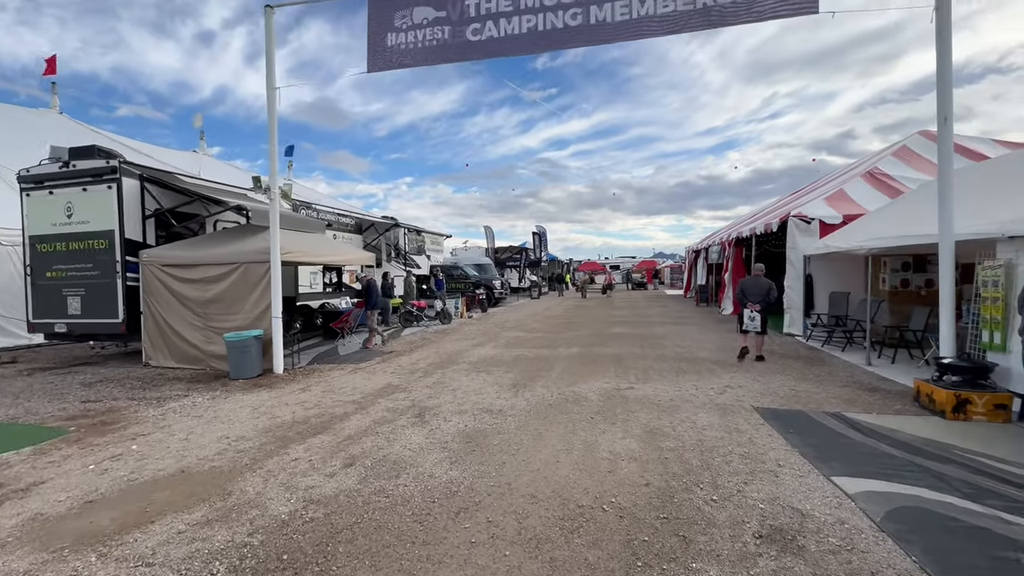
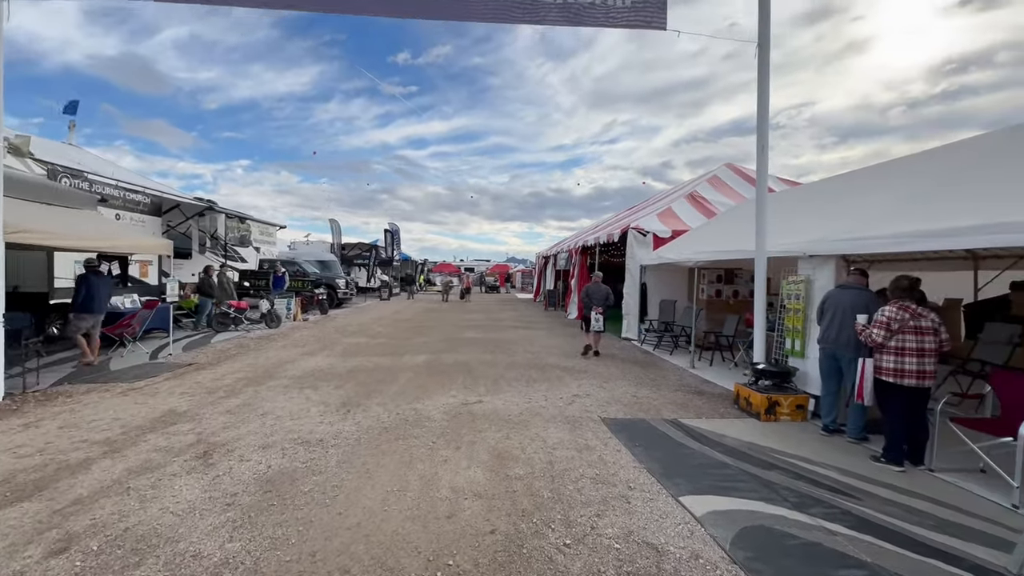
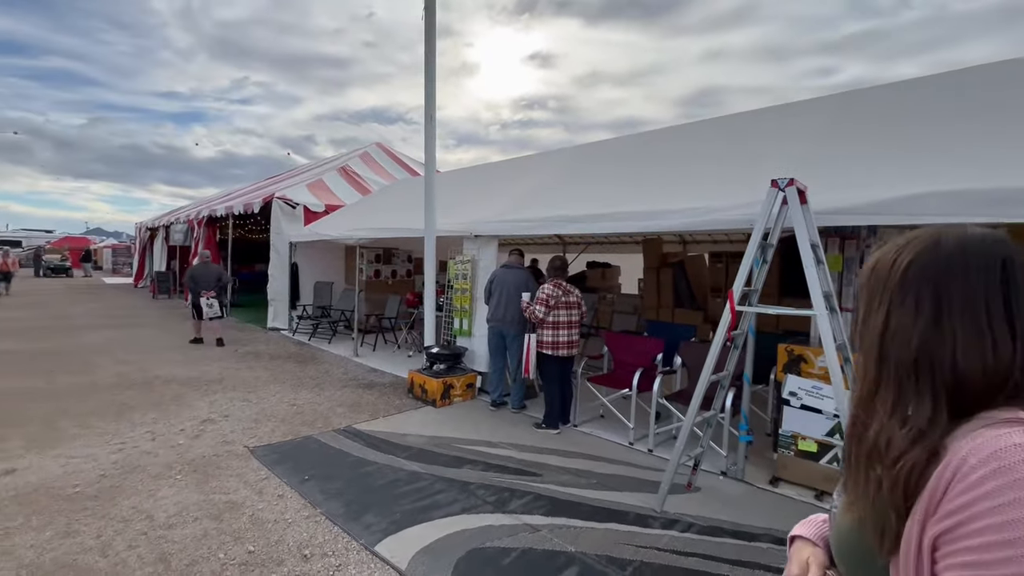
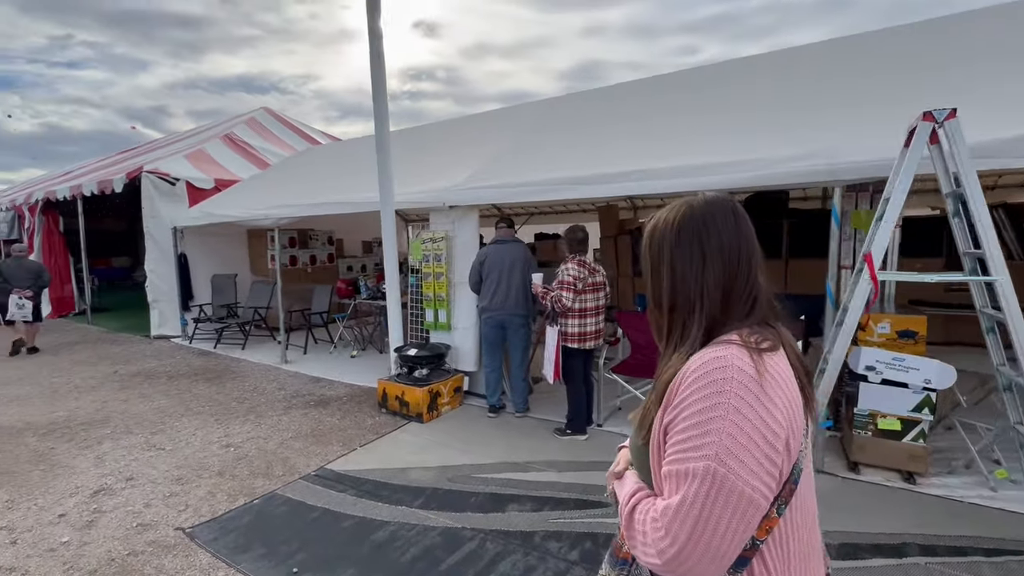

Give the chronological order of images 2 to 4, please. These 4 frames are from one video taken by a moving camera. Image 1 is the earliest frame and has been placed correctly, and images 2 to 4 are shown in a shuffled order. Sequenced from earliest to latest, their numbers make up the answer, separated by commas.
2, 3, 4
